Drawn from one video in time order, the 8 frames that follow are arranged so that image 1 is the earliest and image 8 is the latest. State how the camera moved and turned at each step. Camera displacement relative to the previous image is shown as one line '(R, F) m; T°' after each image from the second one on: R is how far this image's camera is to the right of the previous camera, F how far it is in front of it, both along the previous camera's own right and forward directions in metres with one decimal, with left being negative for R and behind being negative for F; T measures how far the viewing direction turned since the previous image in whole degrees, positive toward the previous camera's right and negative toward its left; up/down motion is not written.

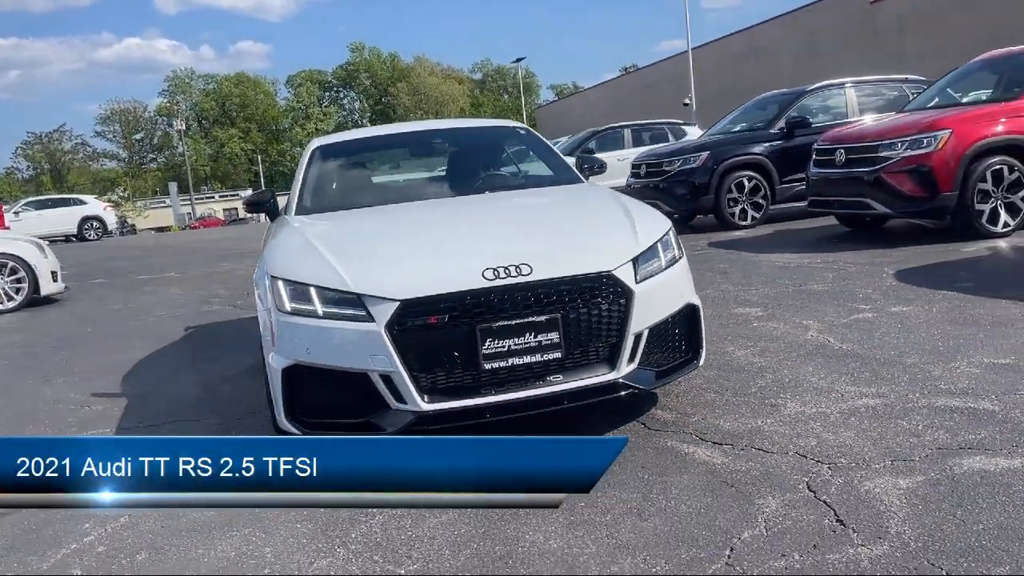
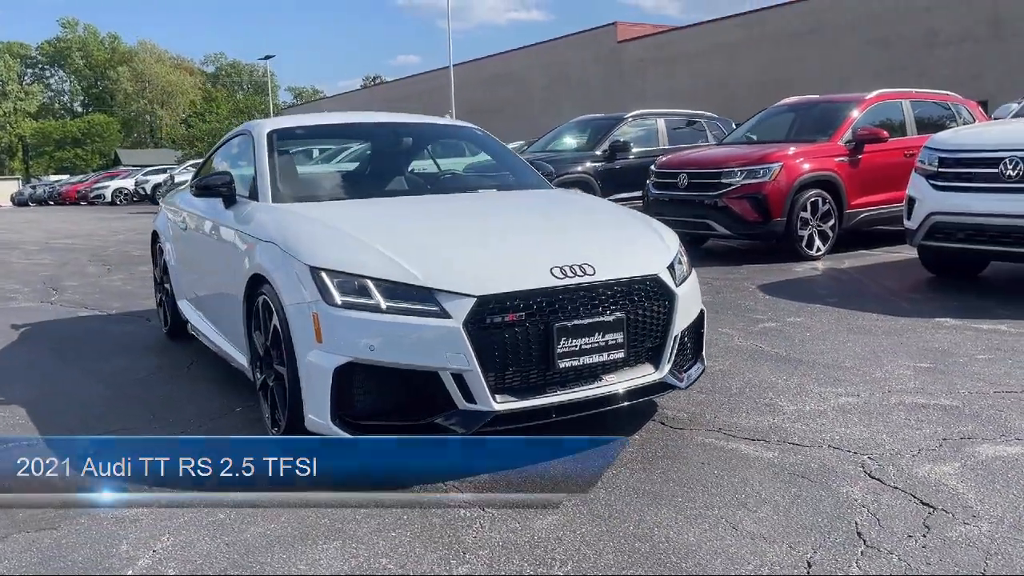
(-1.4, +0.2) m; +17°
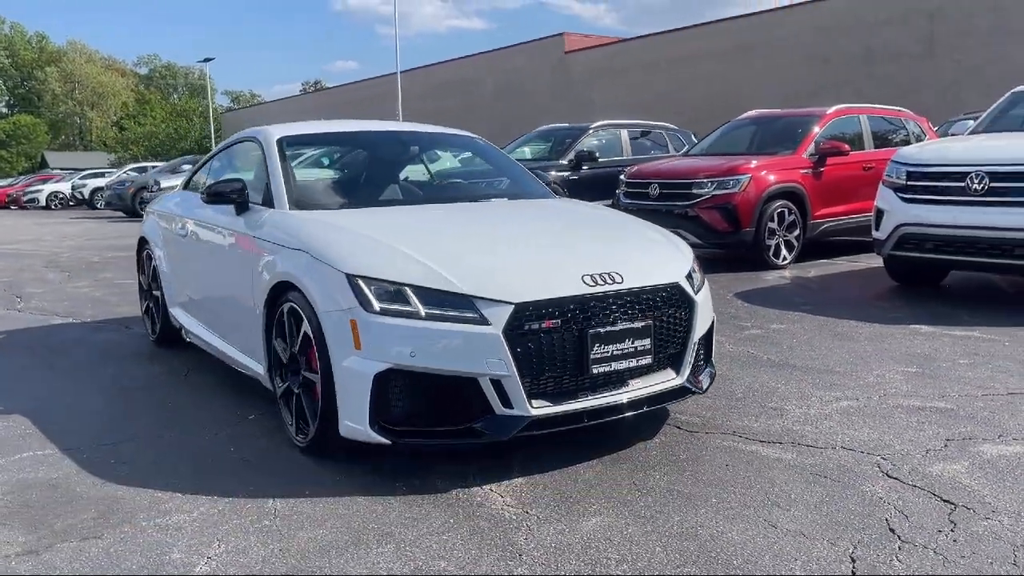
(-0.4, -0.1) m; +4°
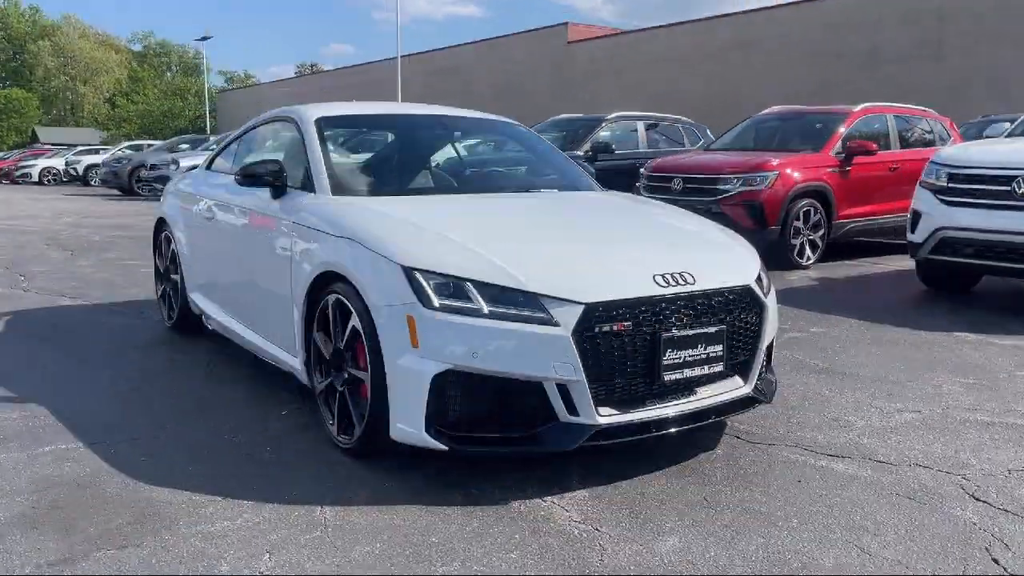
(-0.3, +0.3) m; +1°
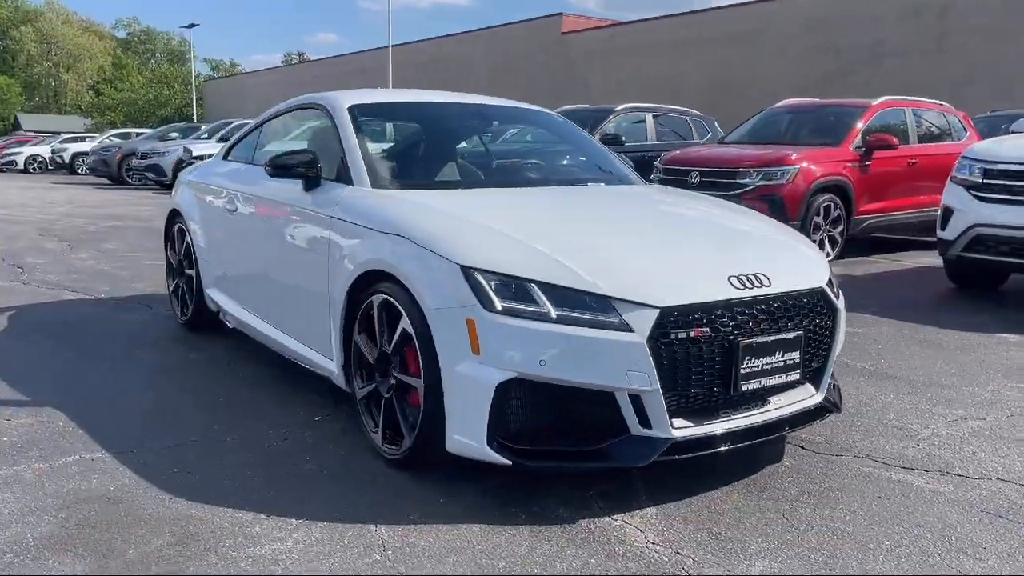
(-0.3, +0.3) m; +1°
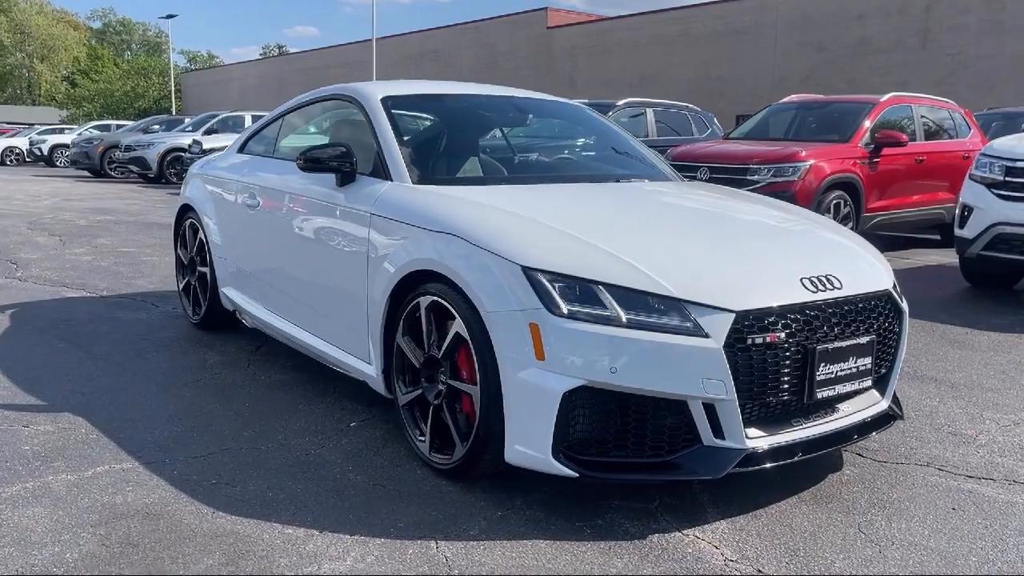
(-0.3, +0.2) m; +1°
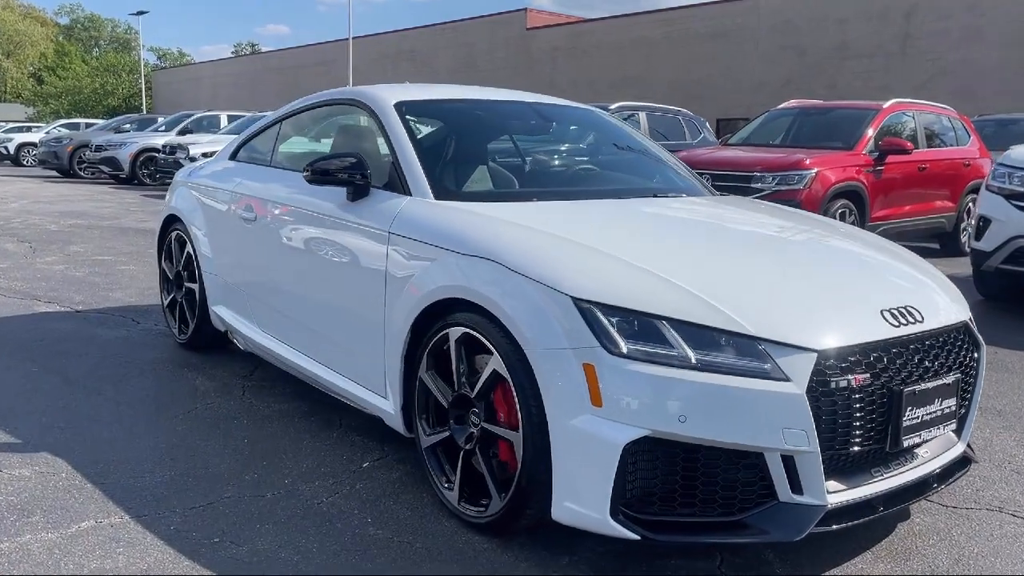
(-0.2, +0.4) m; +2°
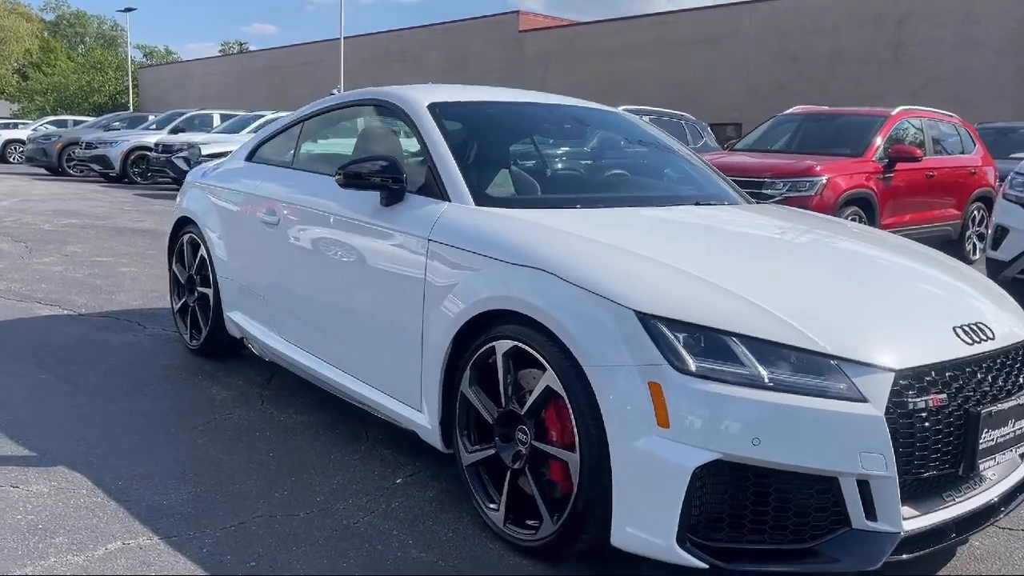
(-0.2, +0.1) m; +1°
